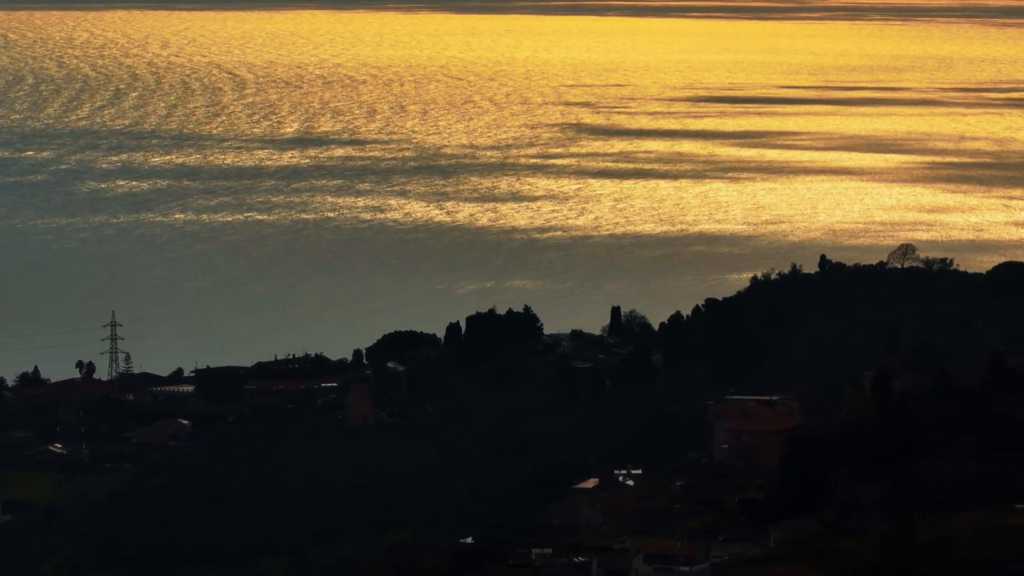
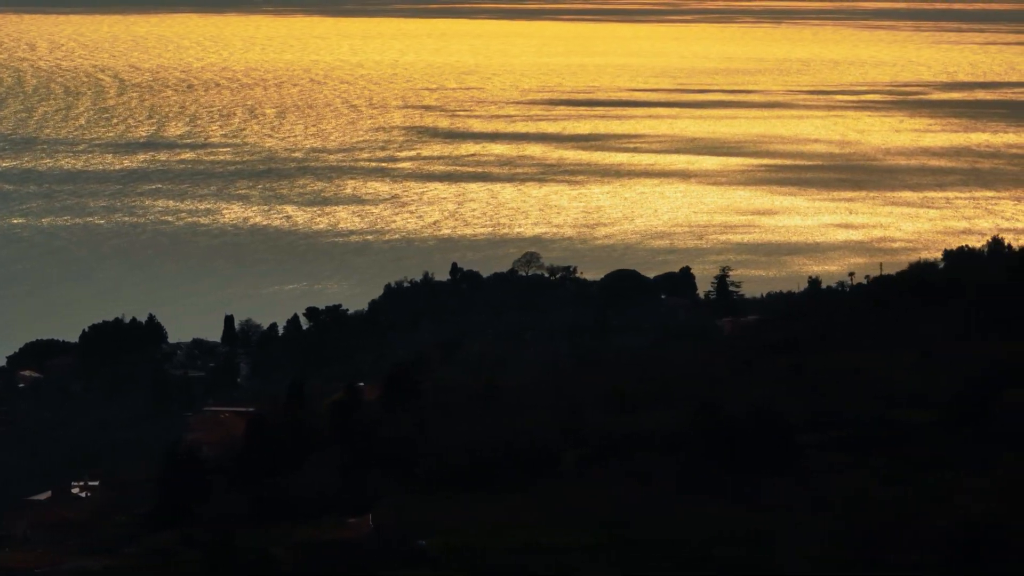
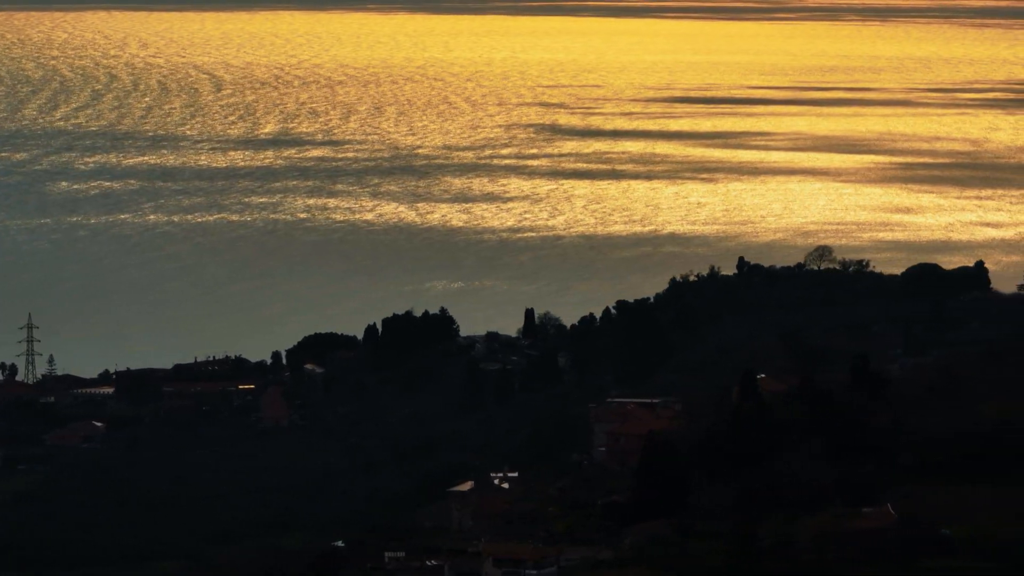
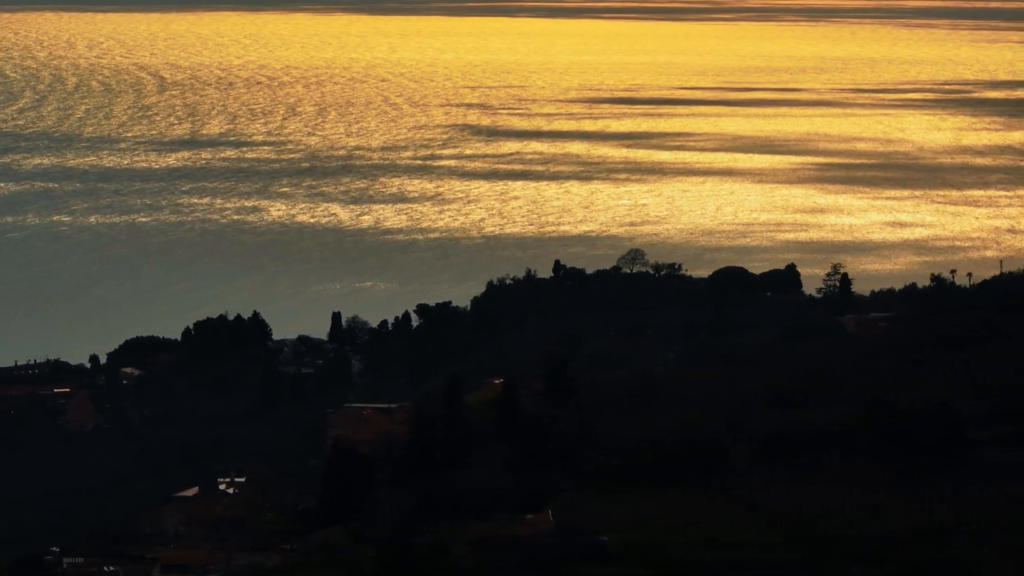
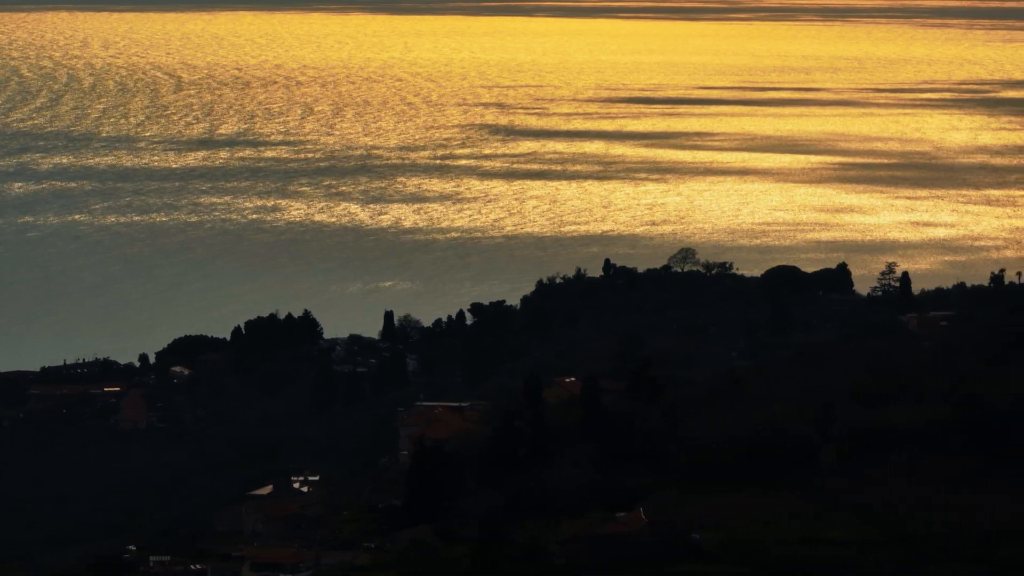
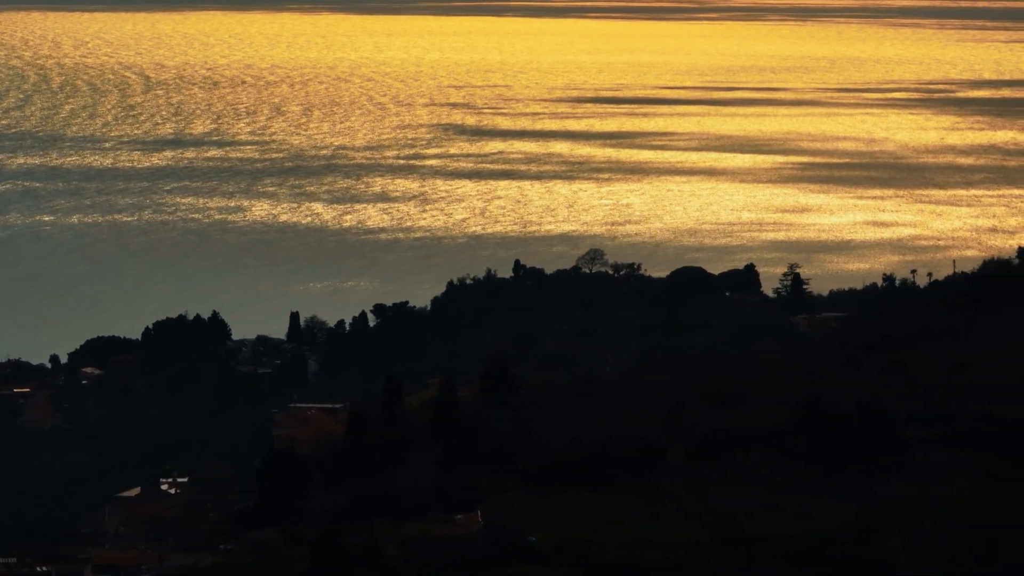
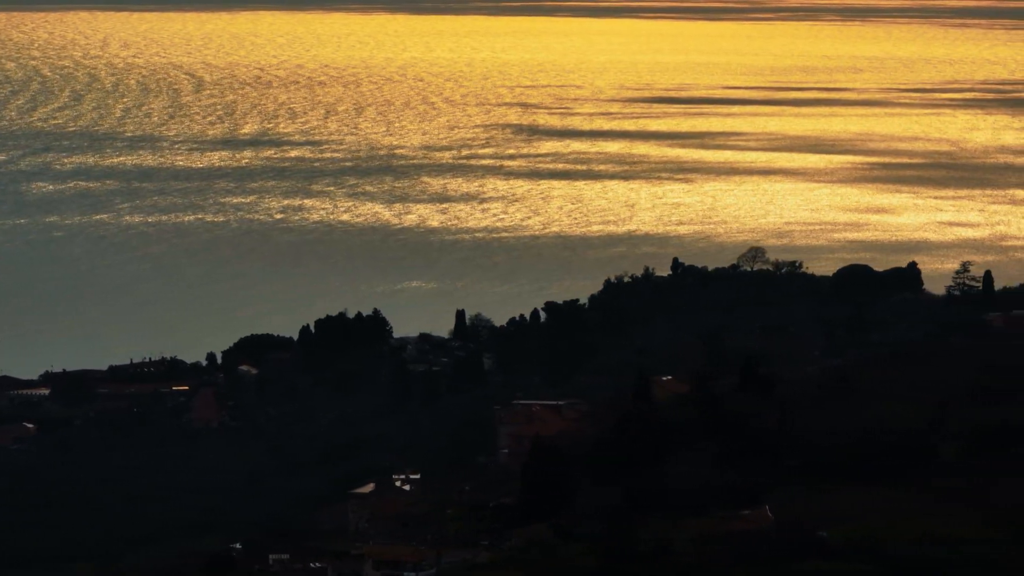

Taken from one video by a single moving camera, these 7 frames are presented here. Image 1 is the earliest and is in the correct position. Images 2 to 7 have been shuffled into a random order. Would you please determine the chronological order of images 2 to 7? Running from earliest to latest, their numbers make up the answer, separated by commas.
3, 7, 5, 4, 6, 2
